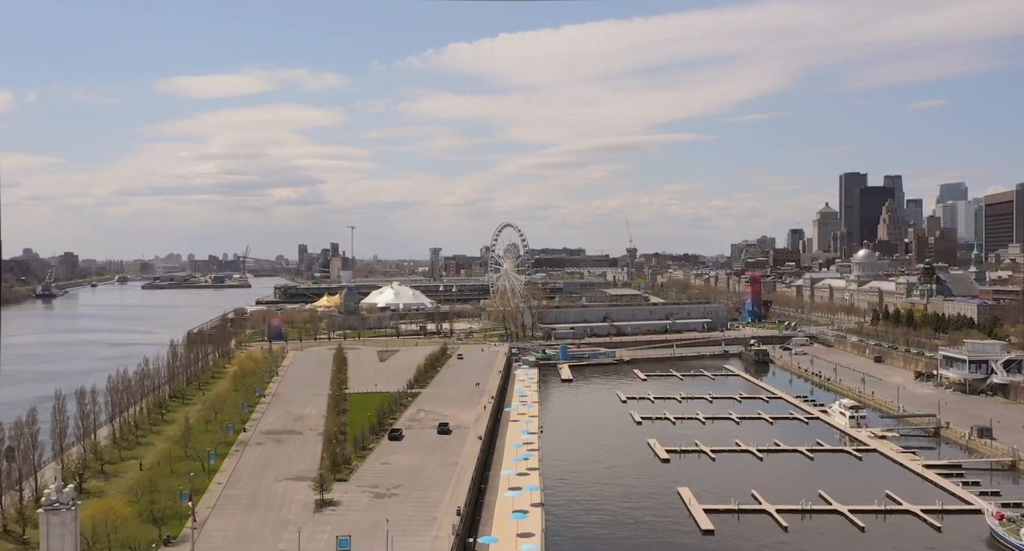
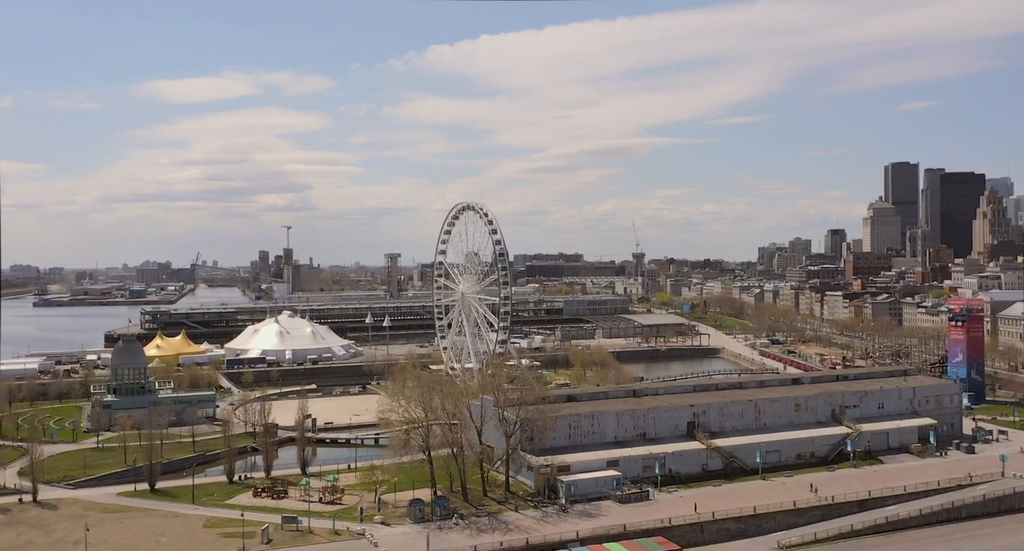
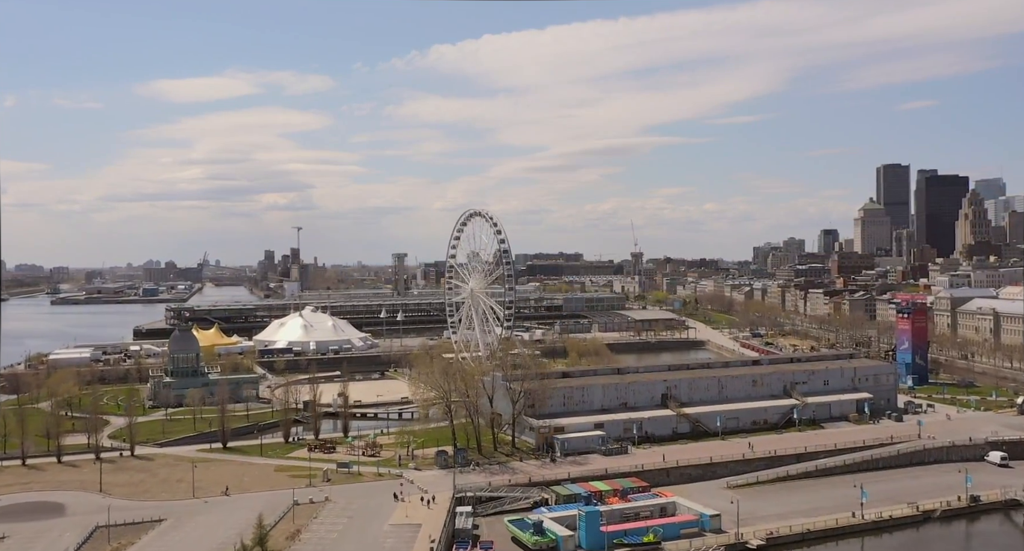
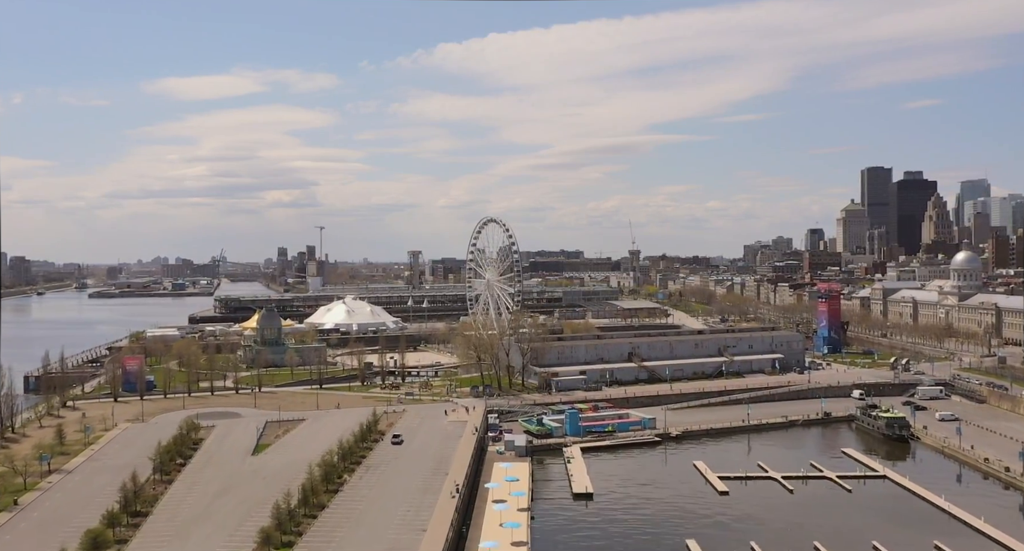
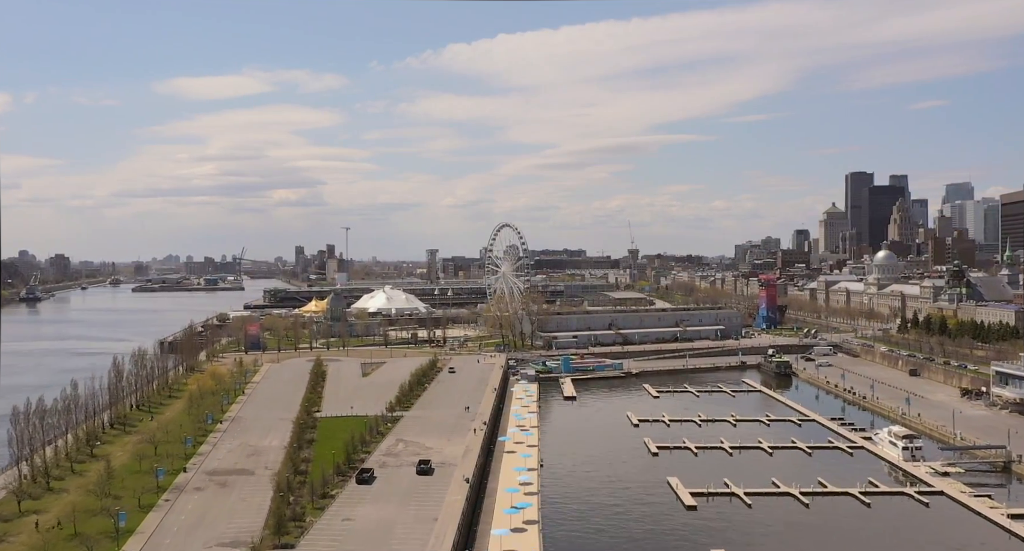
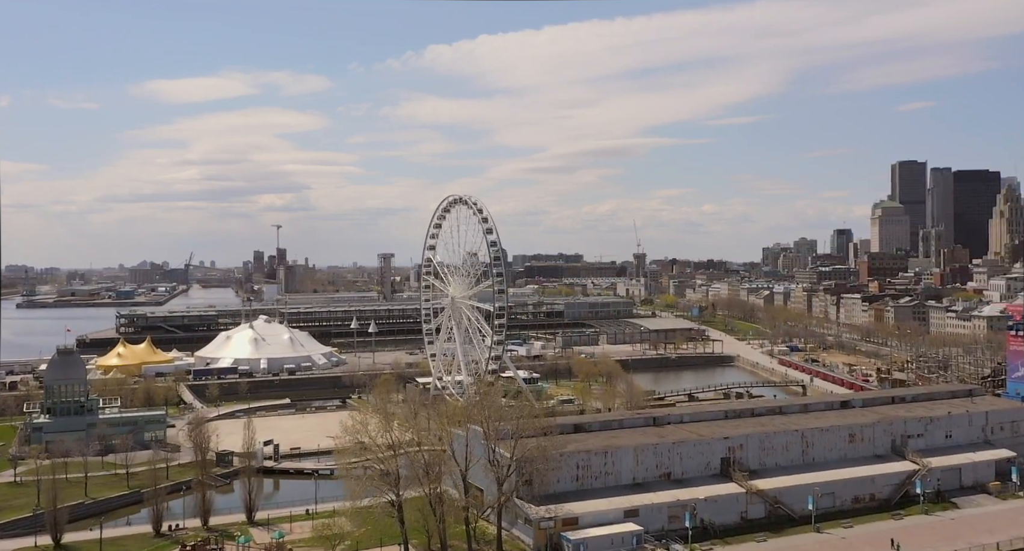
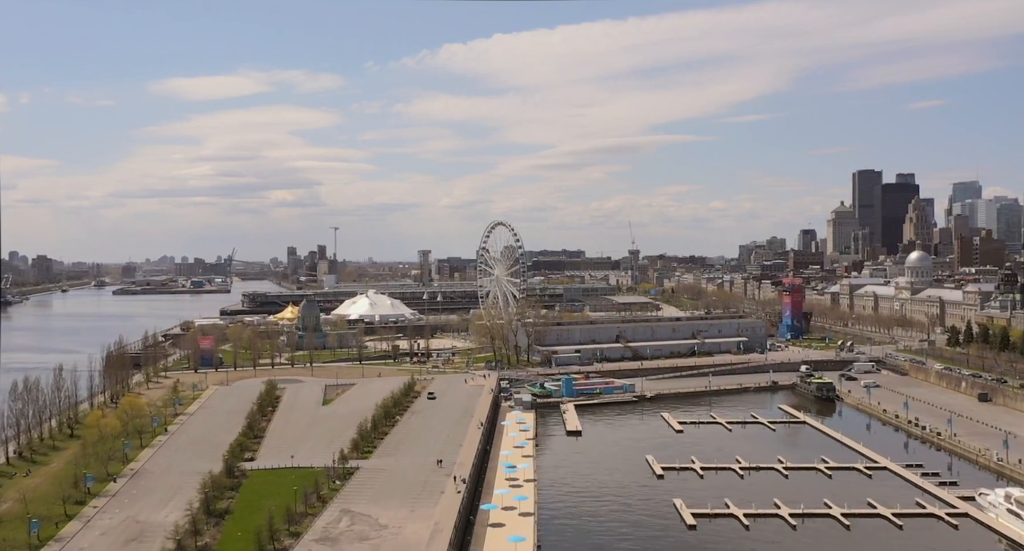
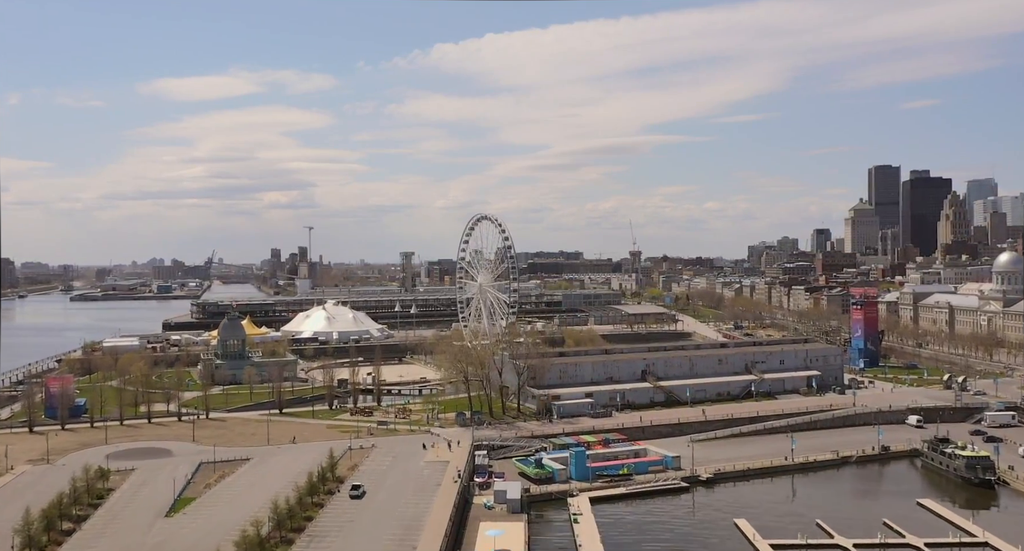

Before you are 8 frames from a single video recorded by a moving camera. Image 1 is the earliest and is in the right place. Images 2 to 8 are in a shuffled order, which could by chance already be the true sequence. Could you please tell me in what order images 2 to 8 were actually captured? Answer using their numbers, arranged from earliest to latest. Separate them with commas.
5, 7, 4, 8, 3, 2, 6
